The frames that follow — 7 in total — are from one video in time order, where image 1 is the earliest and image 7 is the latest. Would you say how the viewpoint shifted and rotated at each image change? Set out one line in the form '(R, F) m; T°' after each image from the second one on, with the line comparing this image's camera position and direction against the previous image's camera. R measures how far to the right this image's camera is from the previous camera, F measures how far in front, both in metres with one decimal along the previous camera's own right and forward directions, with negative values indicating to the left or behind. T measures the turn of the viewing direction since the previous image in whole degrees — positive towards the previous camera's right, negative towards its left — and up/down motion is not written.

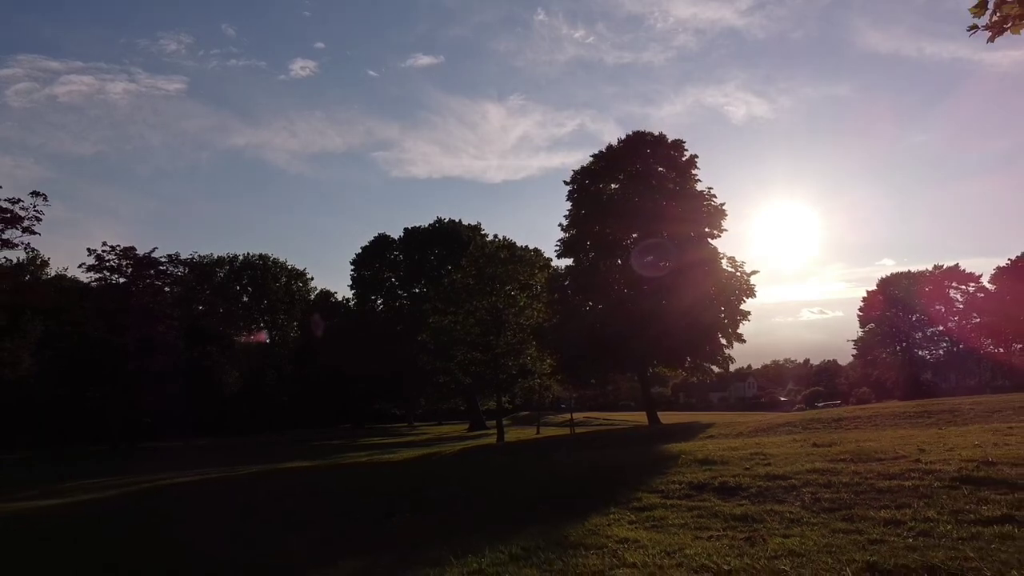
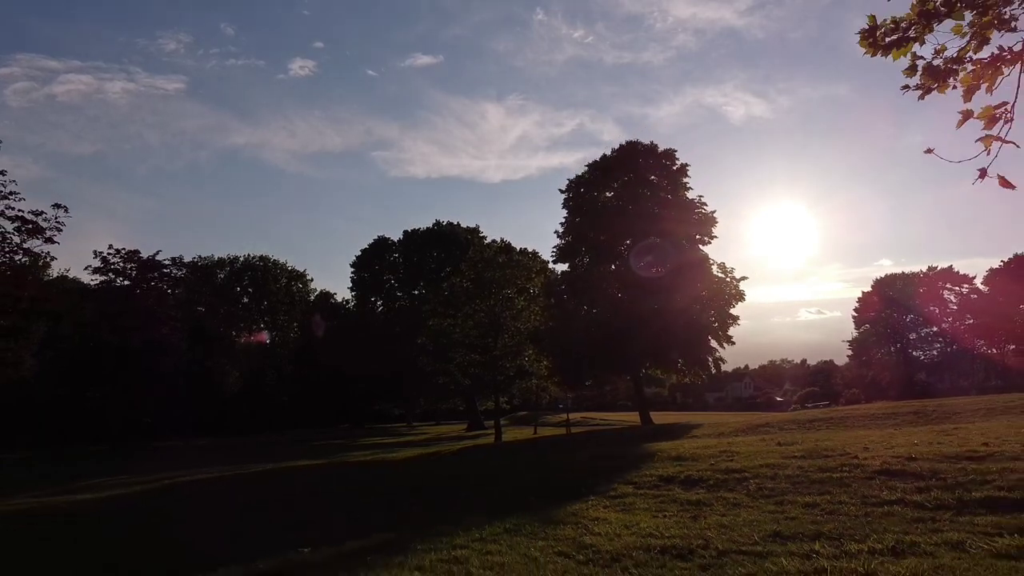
(0.0, -1.0) m; 0°
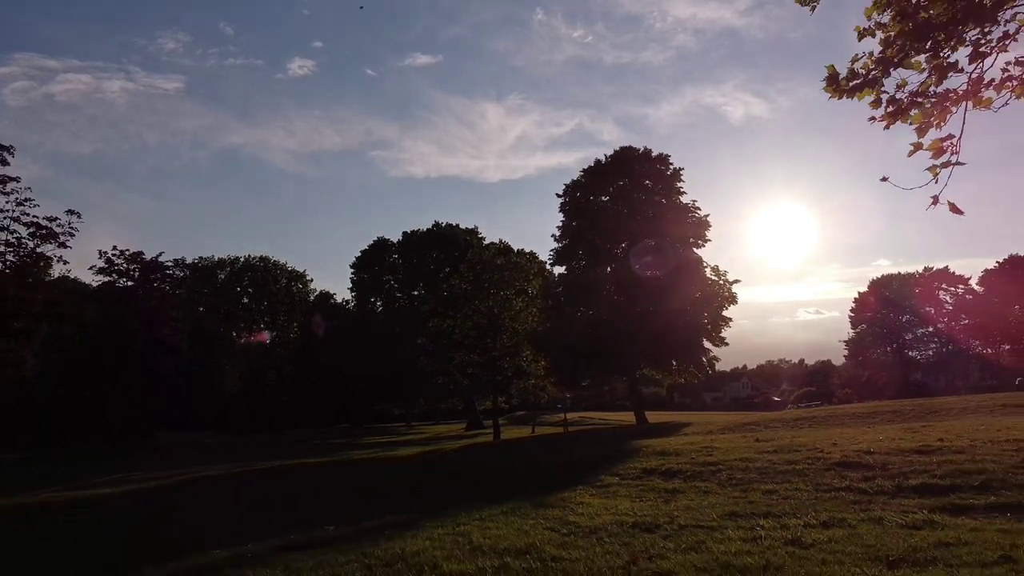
(0.0, -0.7) m; 0°
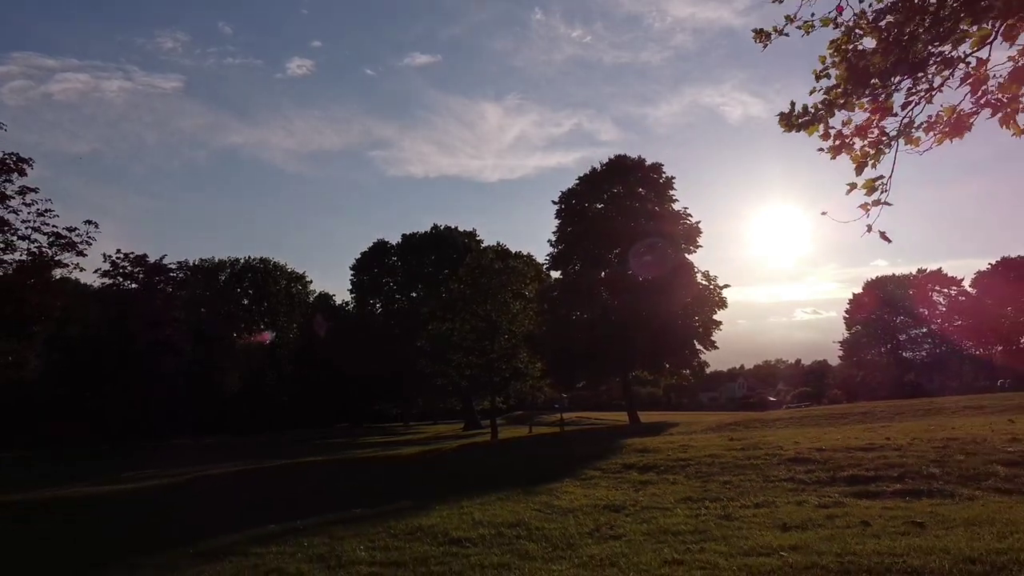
(+0.1, -1.0) m; 0°
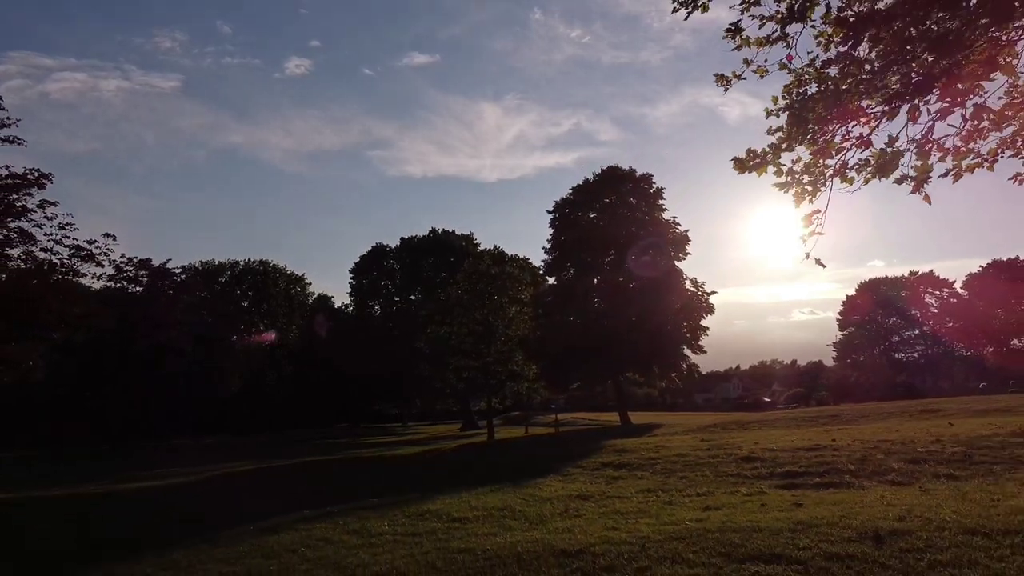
(+0.1, -1.2) m; 0°
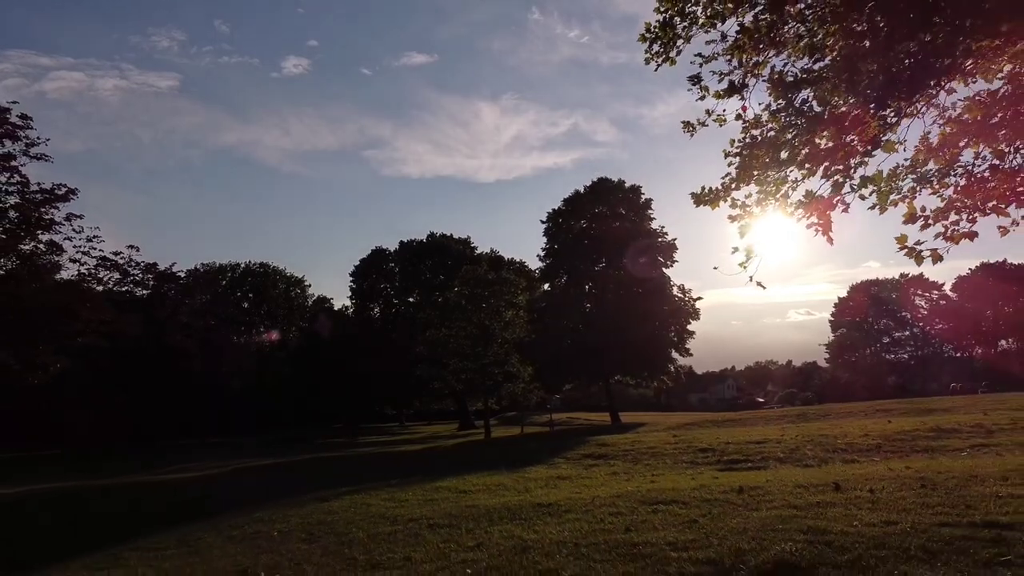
(+0.1, -1.7) m; 0°
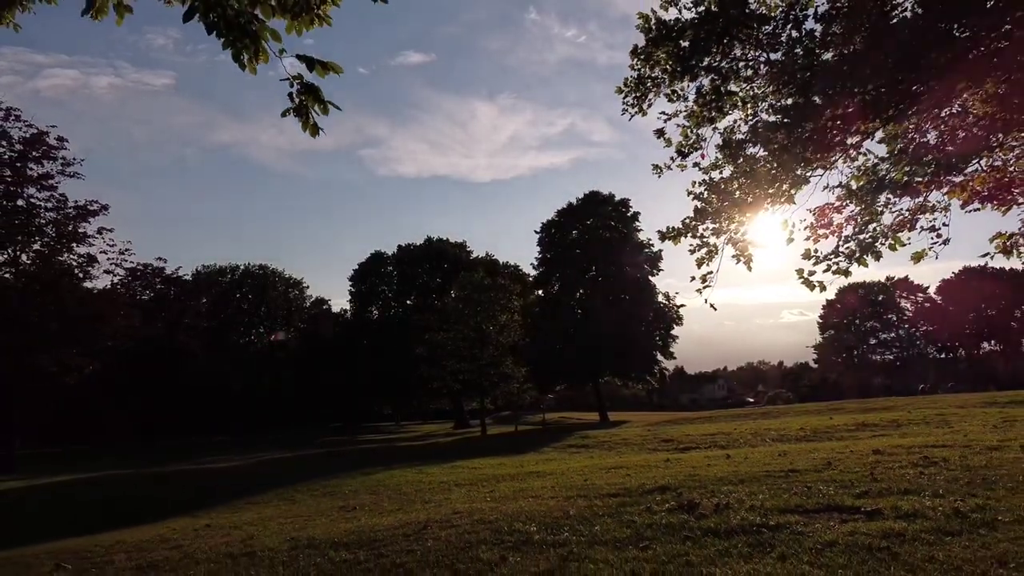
(0.0, -2.3) m; 0°
